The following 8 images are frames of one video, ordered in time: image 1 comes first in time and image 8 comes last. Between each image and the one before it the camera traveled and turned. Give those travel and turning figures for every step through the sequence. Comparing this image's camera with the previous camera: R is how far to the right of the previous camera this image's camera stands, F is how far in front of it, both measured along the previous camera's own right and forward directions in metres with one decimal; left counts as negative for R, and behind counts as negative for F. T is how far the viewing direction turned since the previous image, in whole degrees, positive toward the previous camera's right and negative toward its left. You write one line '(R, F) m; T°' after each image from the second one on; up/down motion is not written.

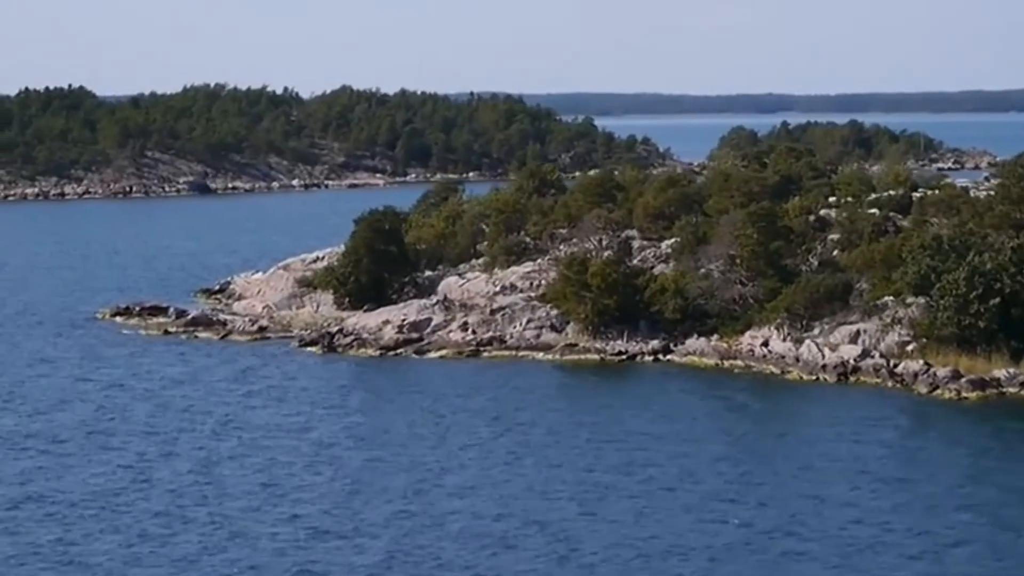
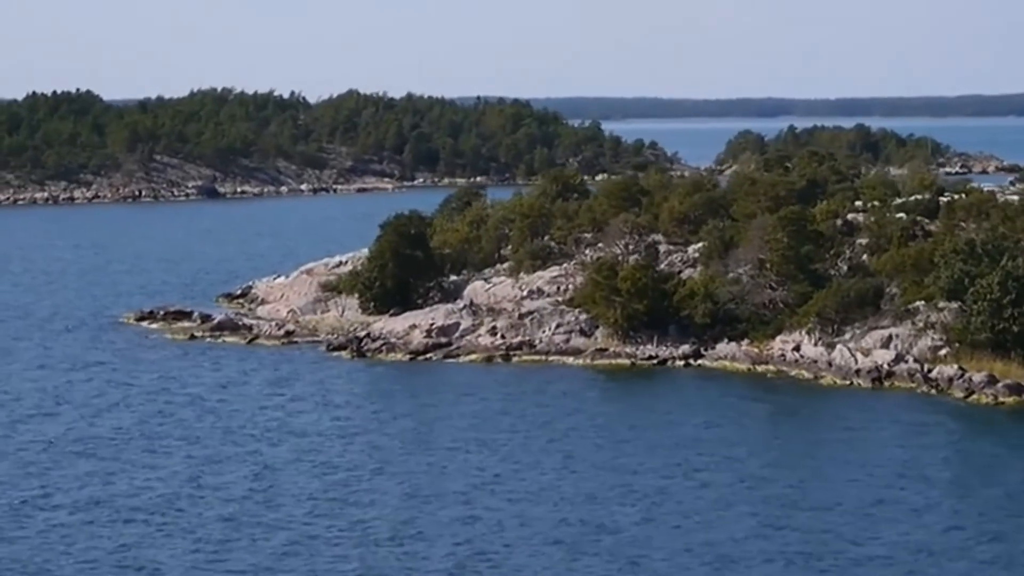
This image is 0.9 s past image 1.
(-0.9, +0.1) m; 0°
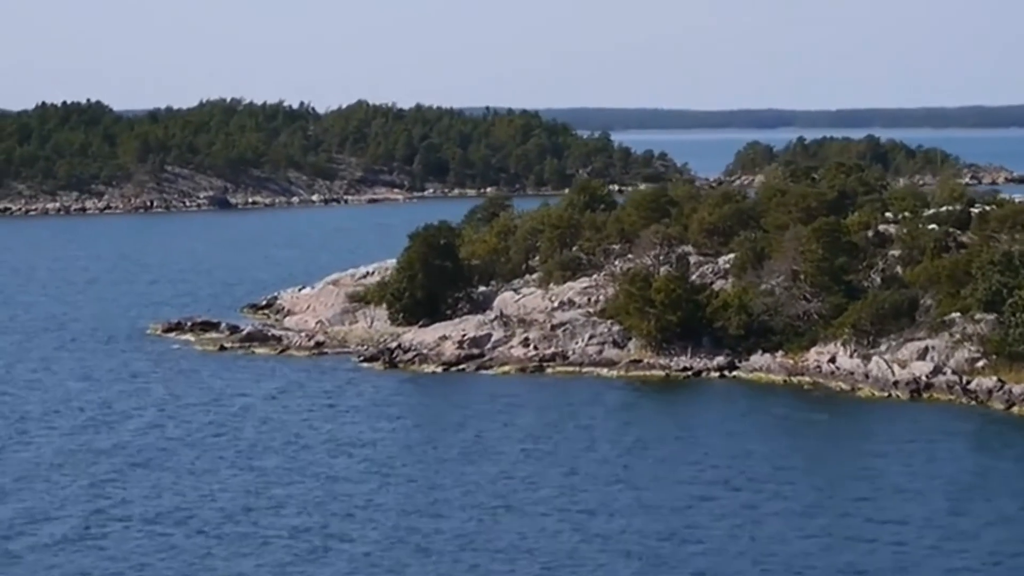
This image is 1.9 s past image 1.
(-0.9, +0.1) m; 0°
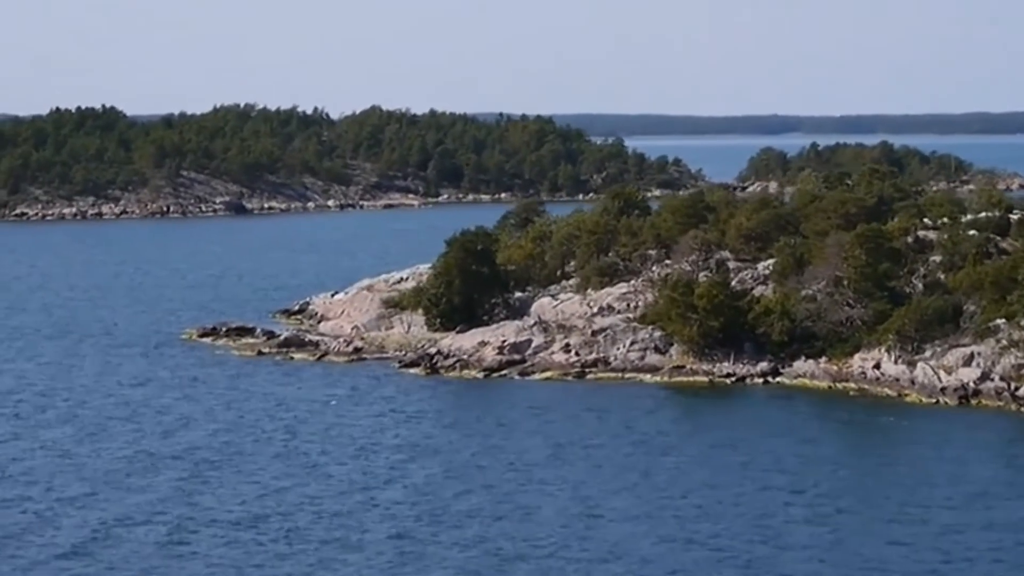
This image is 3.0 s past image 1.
(-1.1, +0.1) m; 0°
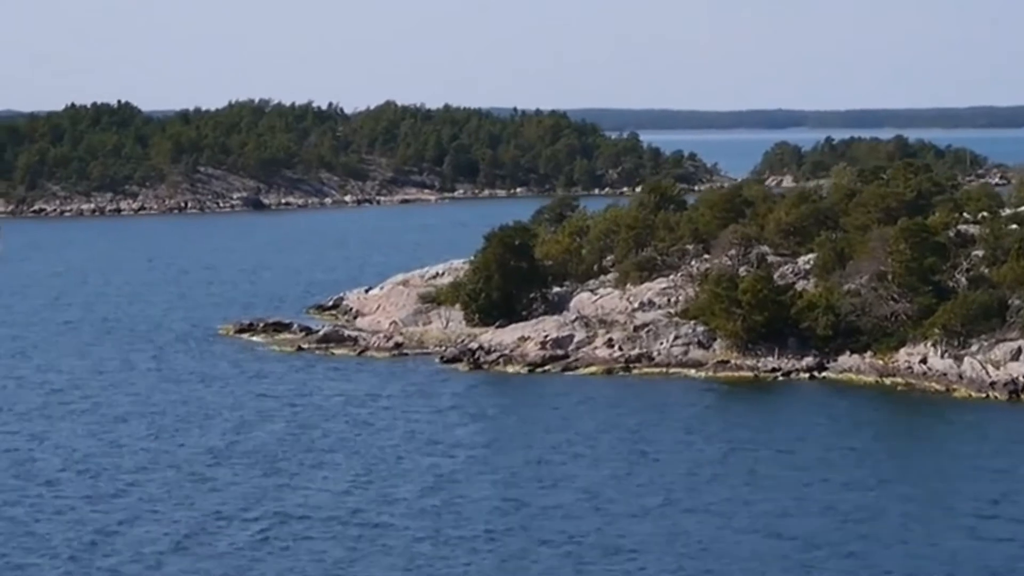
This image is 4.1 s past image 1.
(-1.1, +0.1) m; 0°
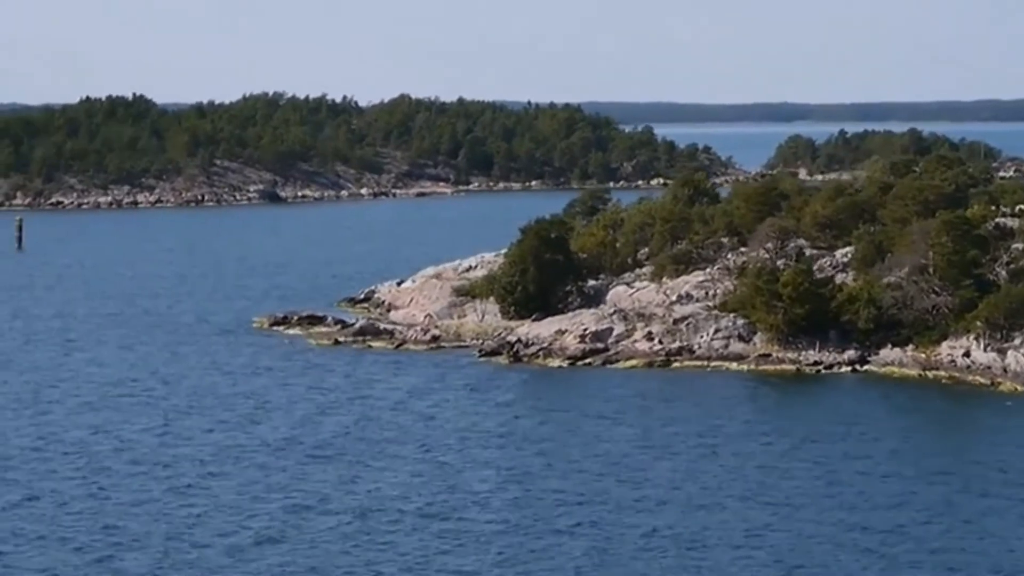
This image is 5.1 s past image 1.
(-1.0, +0.1) m; 0°
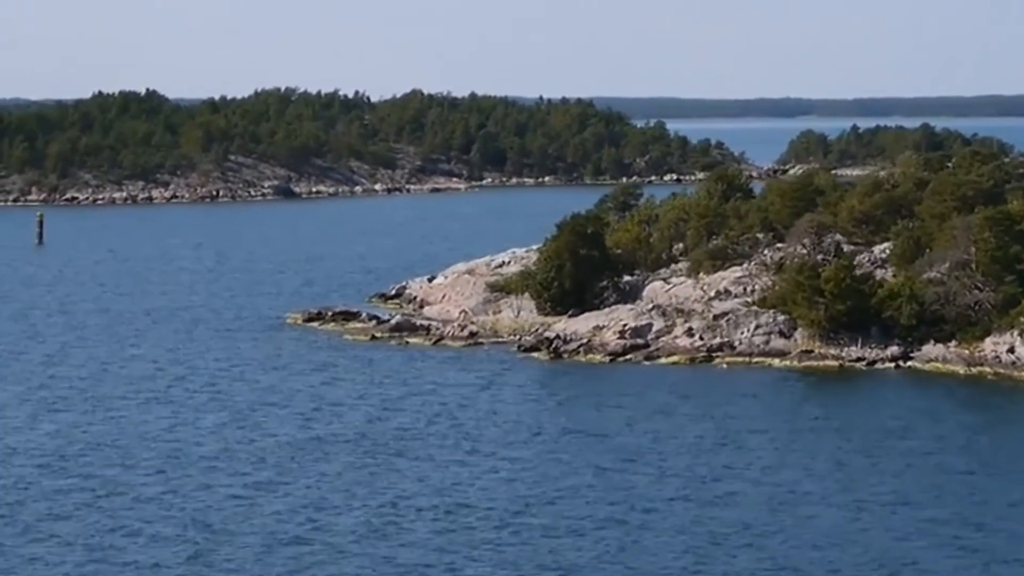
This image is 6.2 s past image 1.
(-1.1, +0.1) m; 0°
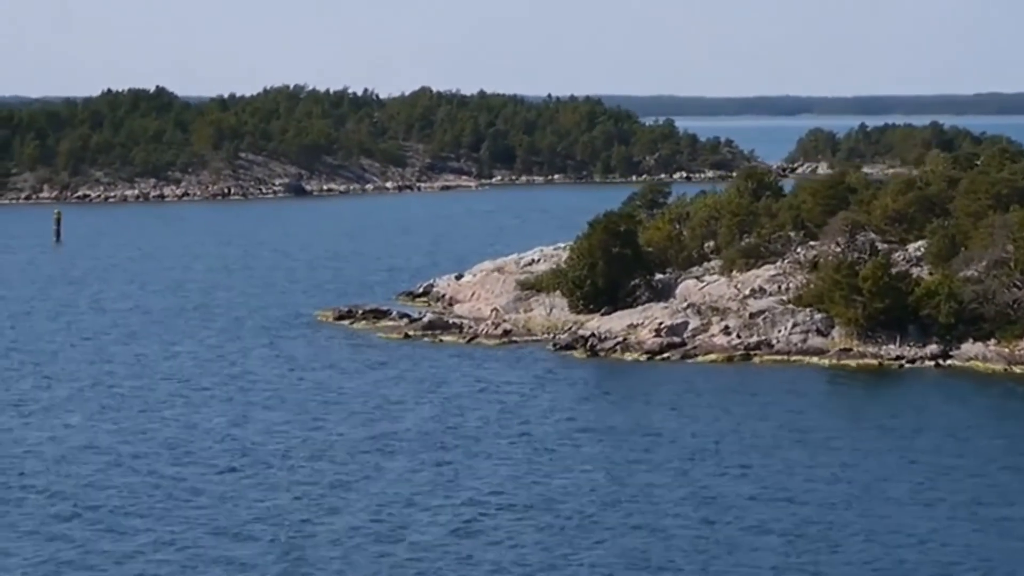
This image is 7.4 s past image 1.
(-1.1, +0.1) m; 0°
